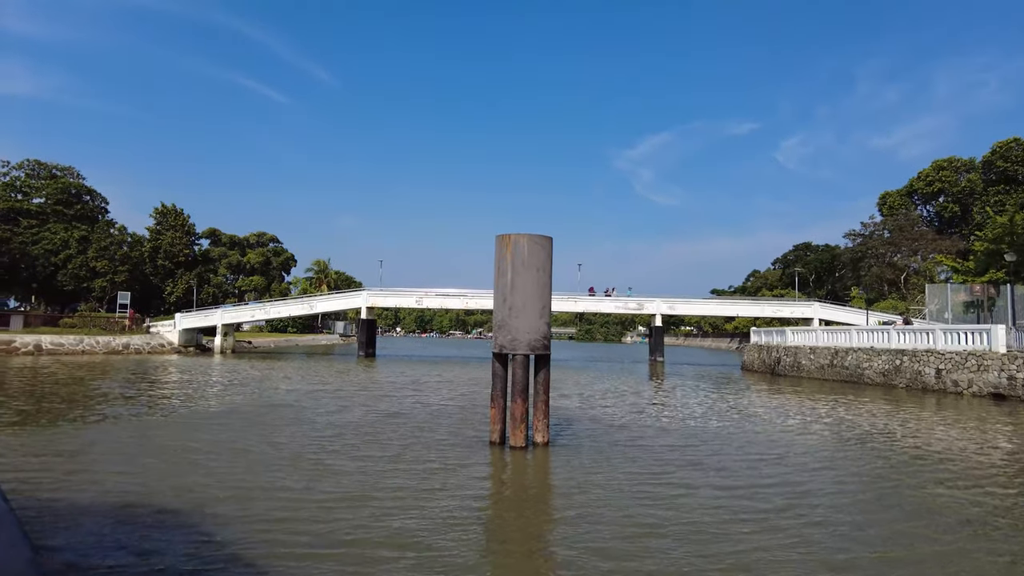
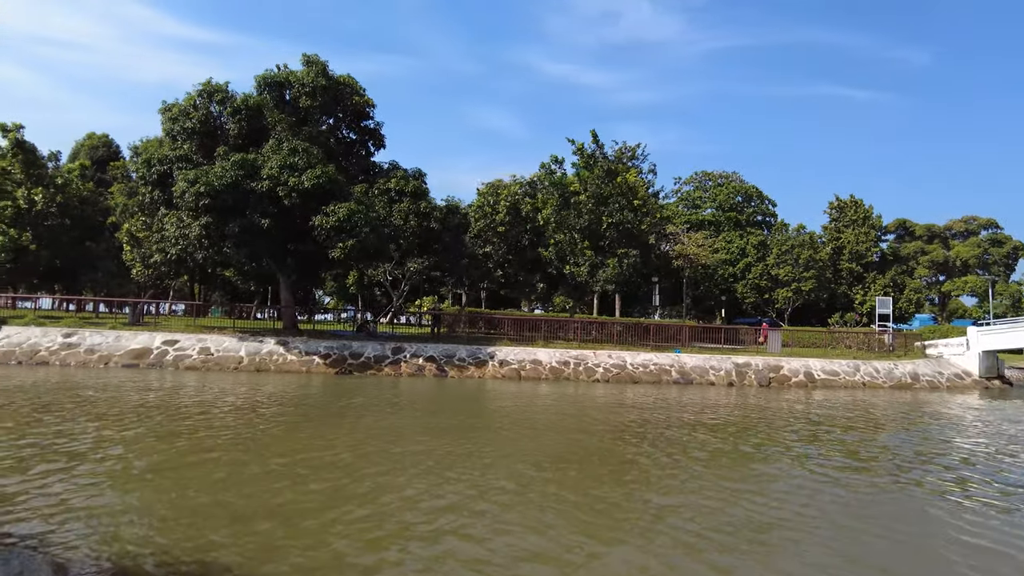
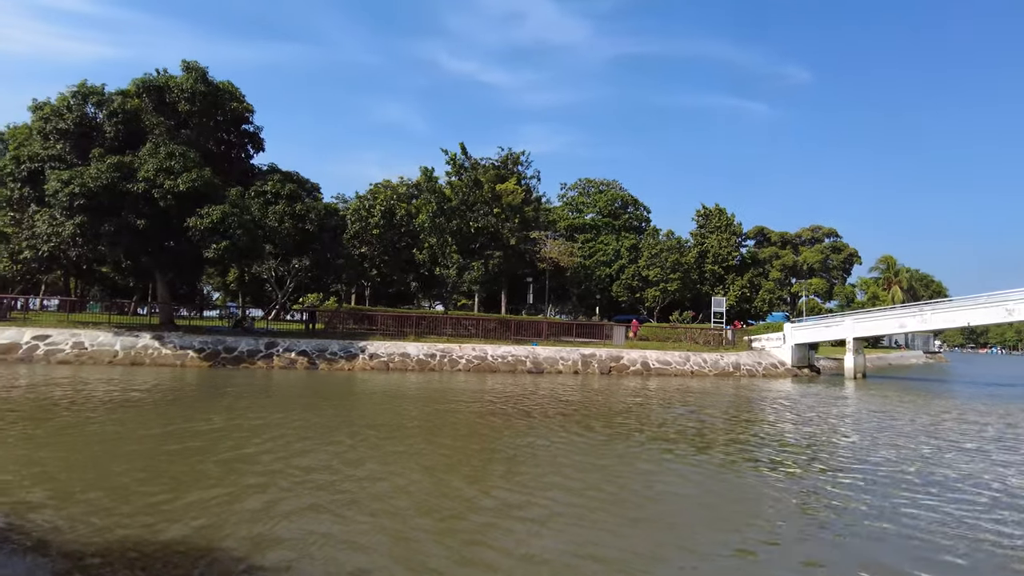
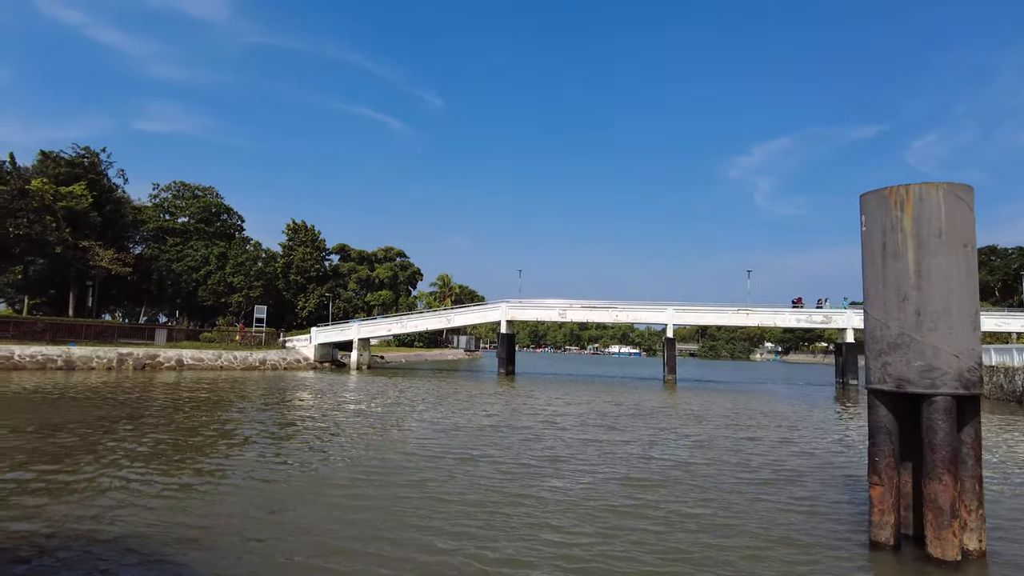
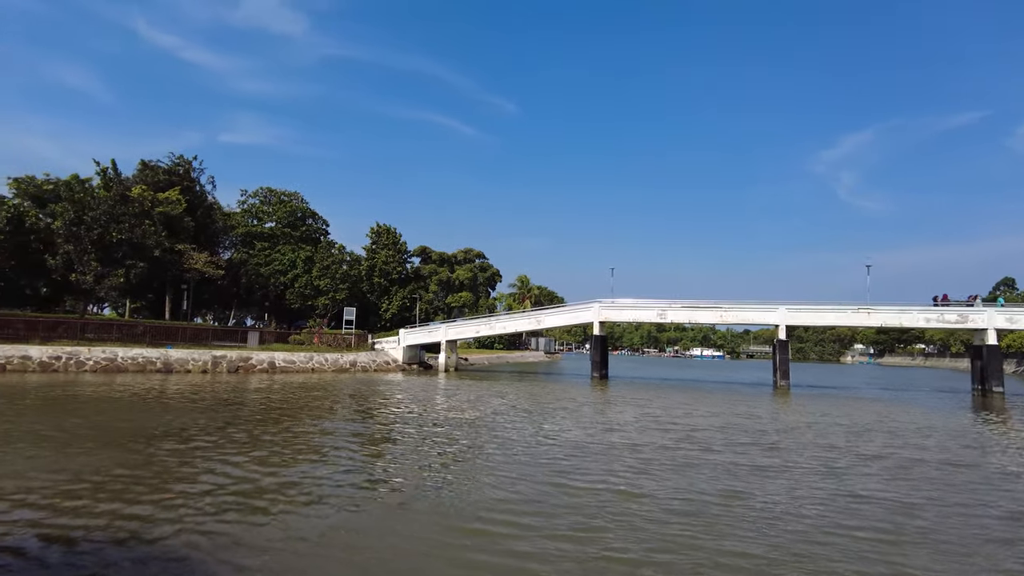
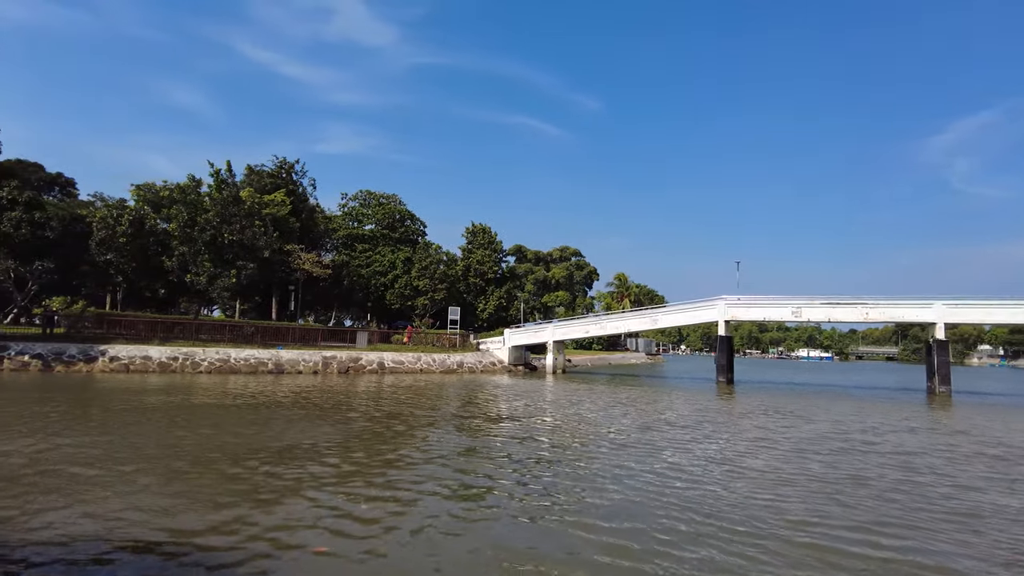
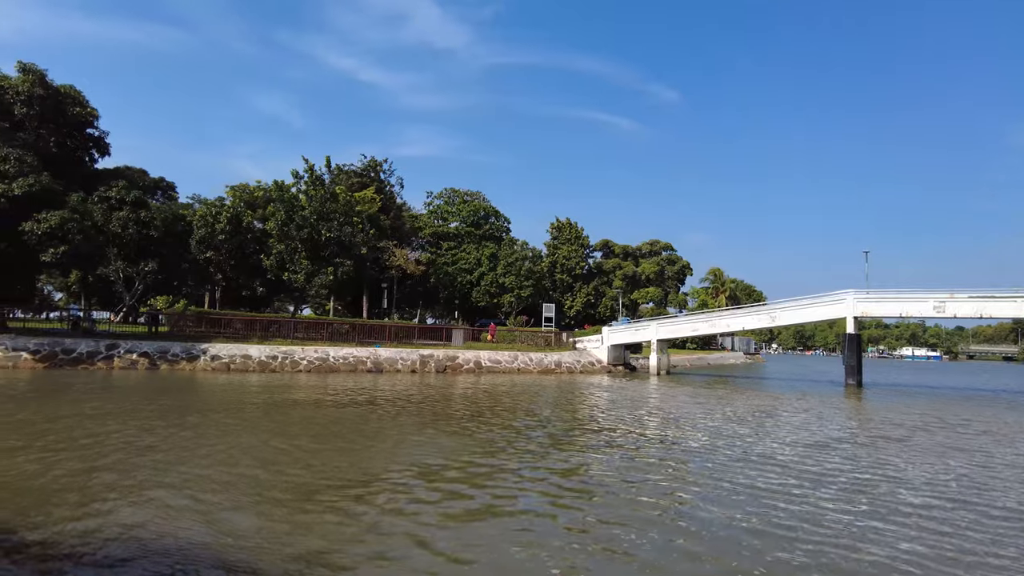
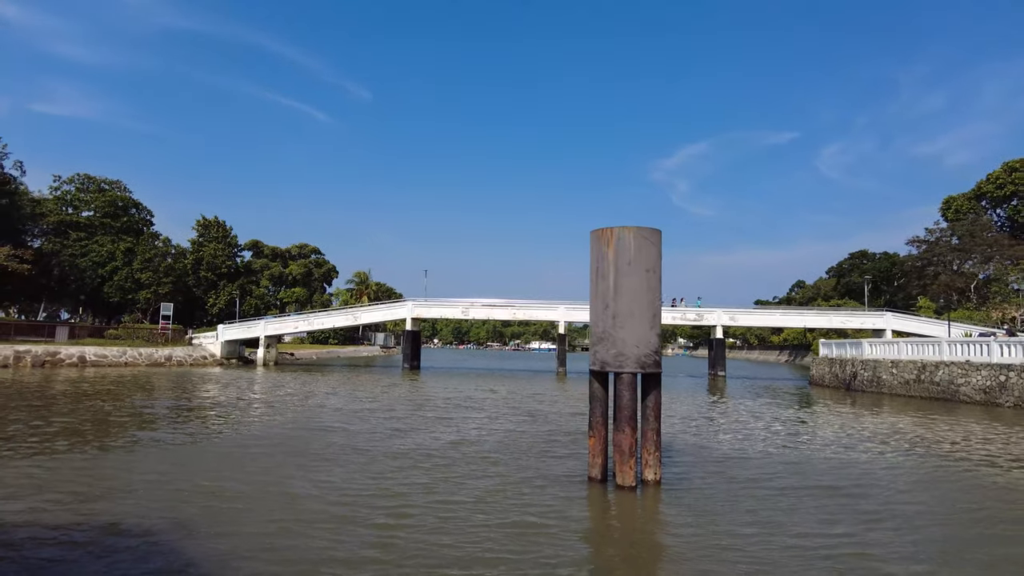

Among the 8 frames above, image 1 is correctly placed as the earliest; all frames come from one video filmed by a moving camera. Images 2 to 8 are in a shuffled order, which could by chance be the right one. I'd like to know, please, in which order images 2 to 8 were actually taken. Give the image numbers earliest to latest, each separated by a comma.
8, 4, 5, 6, 7, 3, 2
